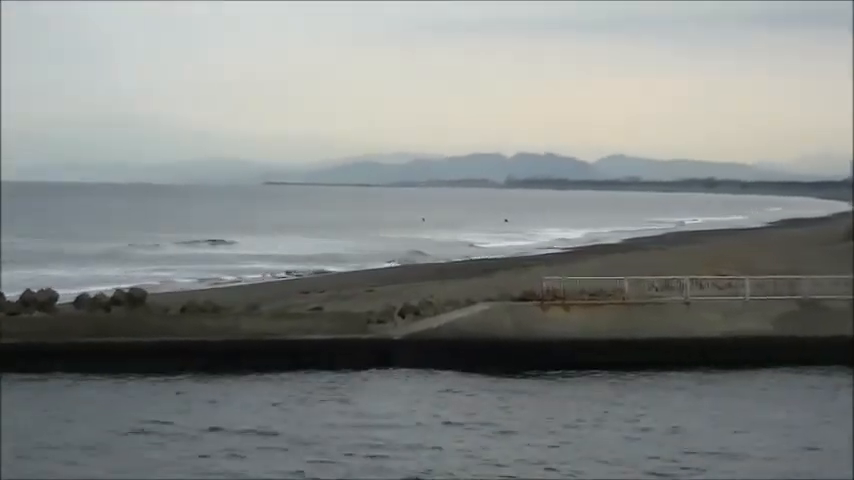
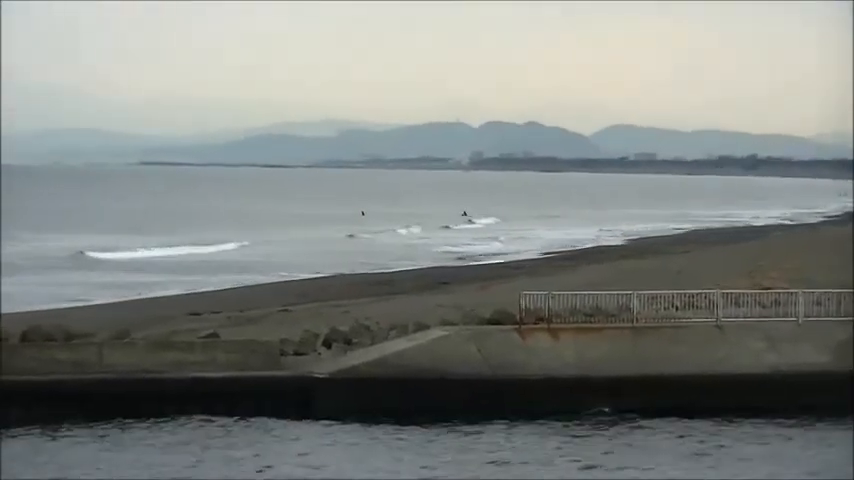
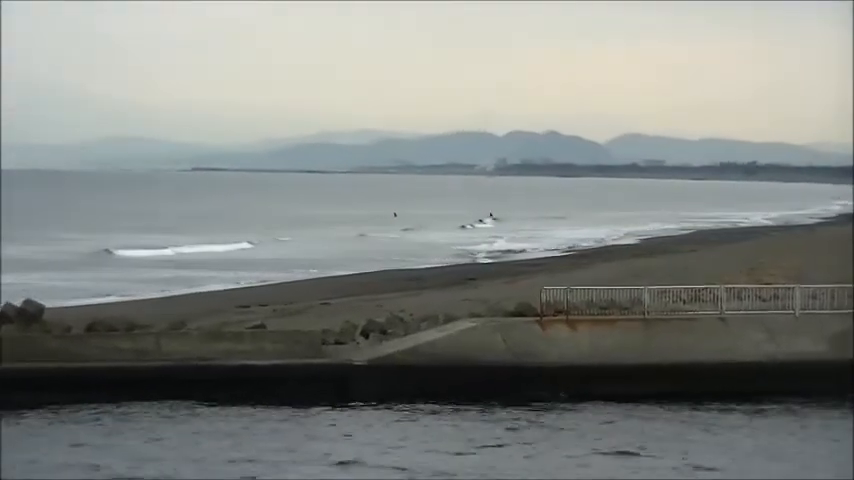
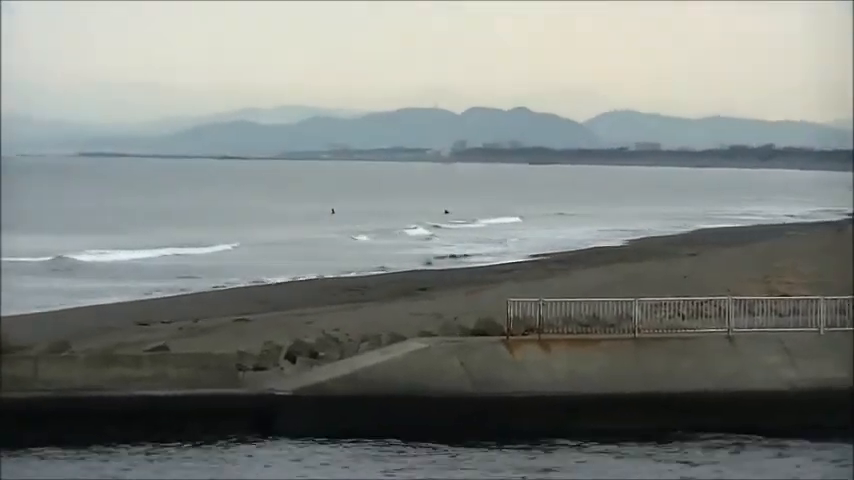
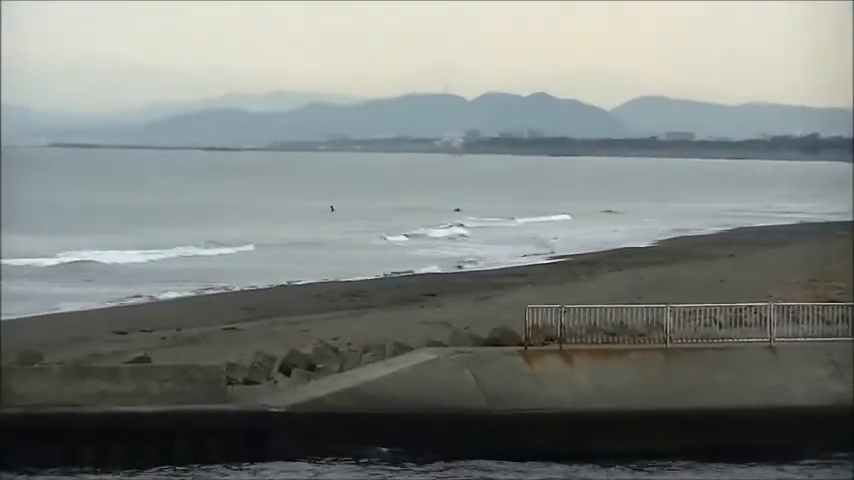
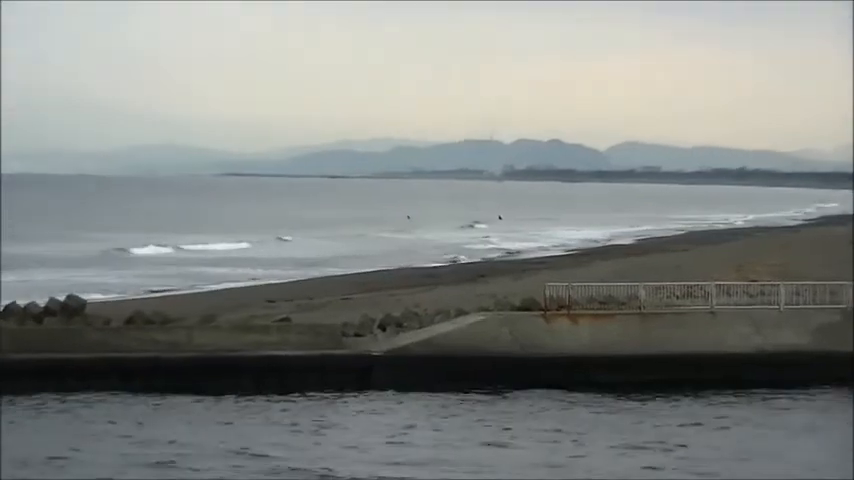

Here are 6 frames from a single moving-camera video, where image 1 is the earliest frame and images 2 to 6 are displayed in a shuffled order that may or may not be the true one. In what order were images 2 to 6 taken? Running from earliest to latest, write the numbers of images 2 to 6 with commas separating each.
6, 3, 2, 4, 5
